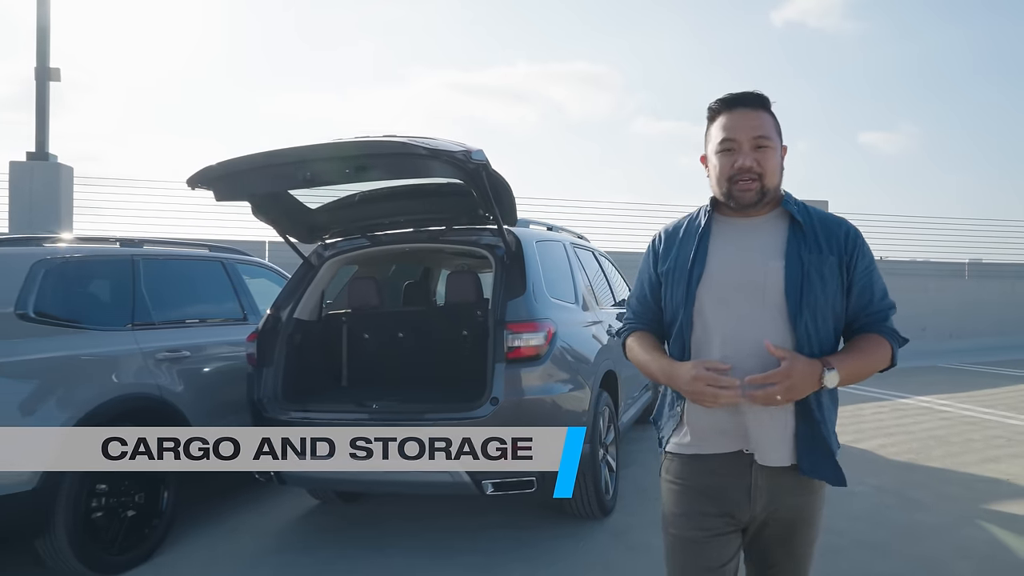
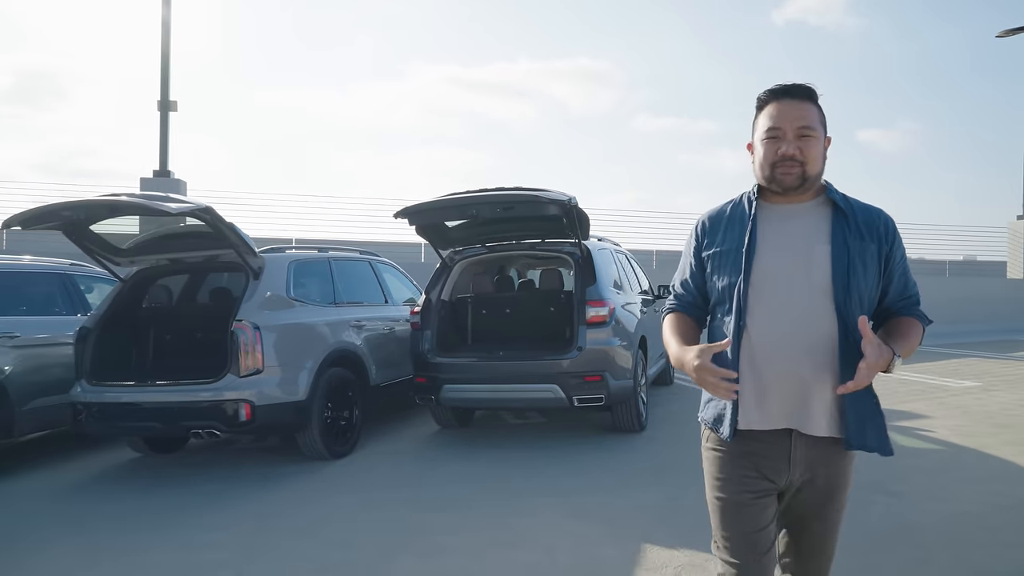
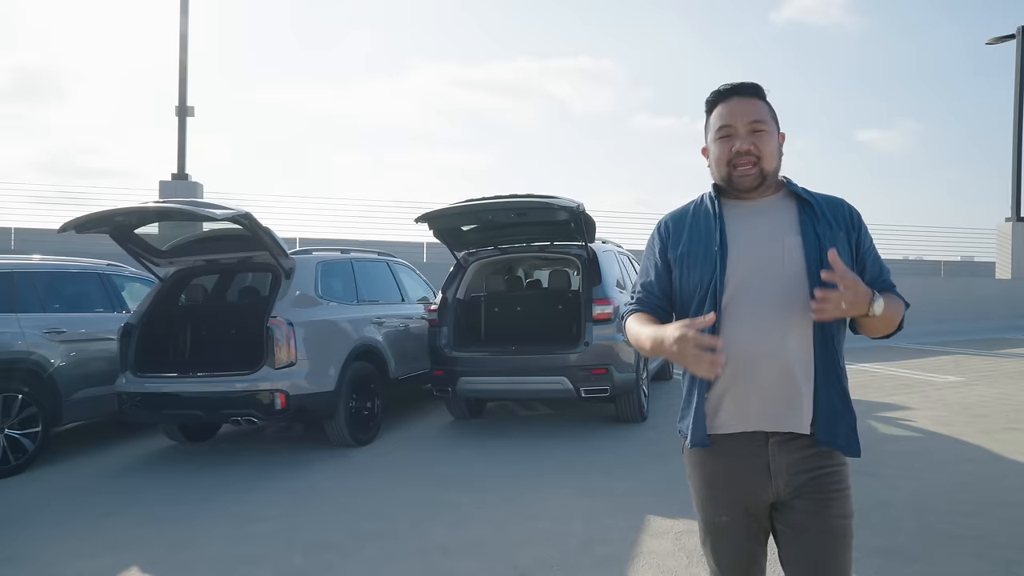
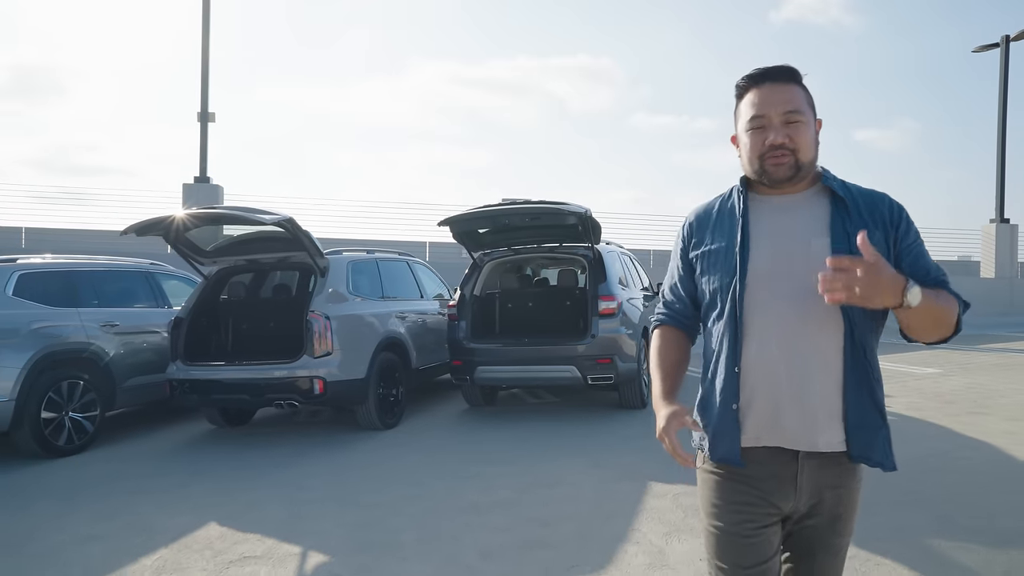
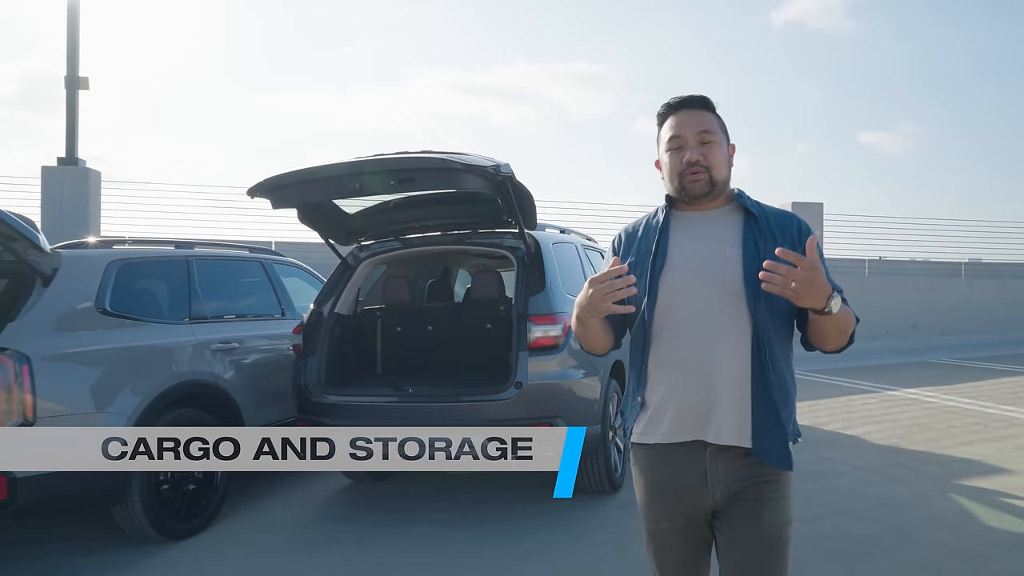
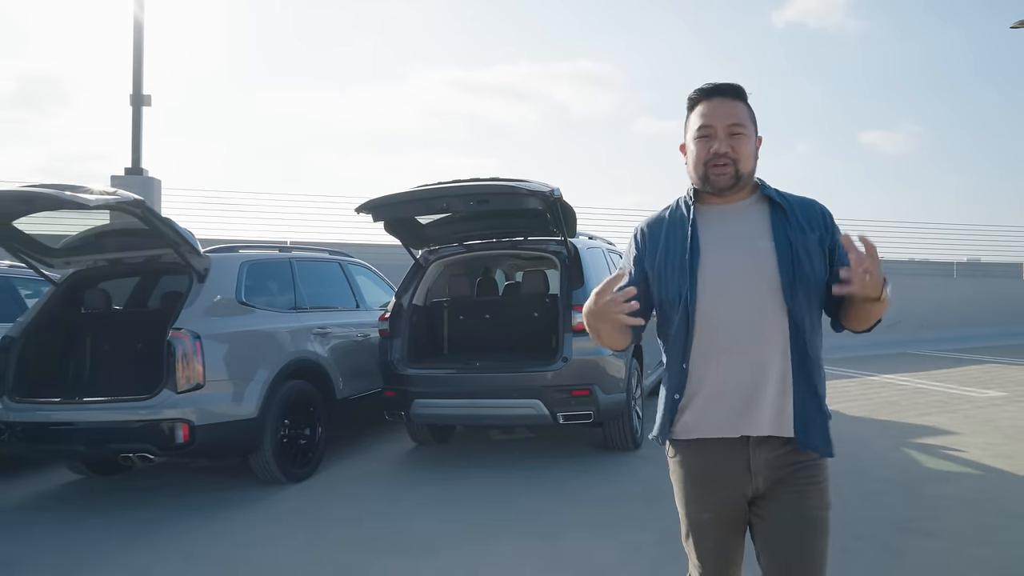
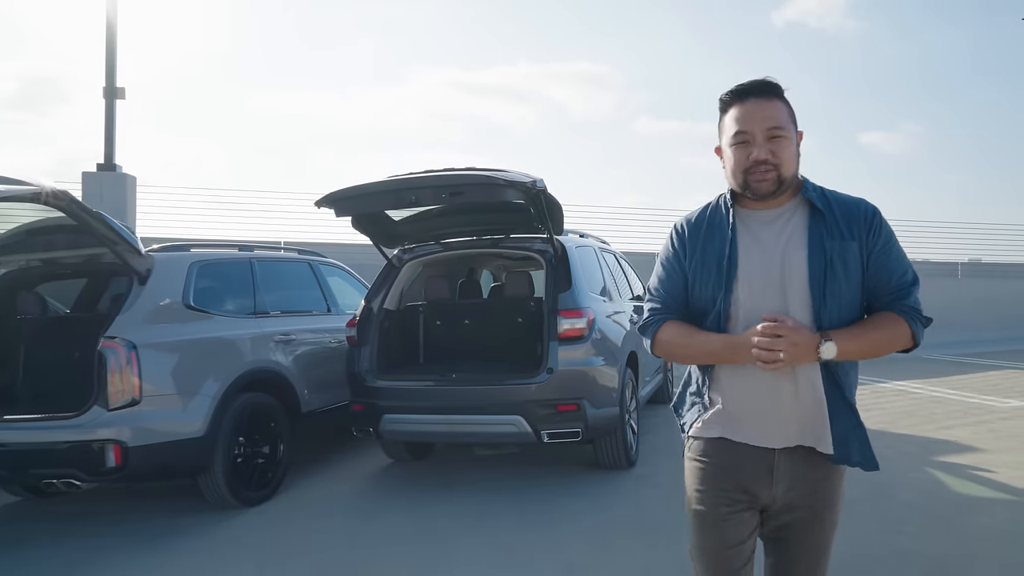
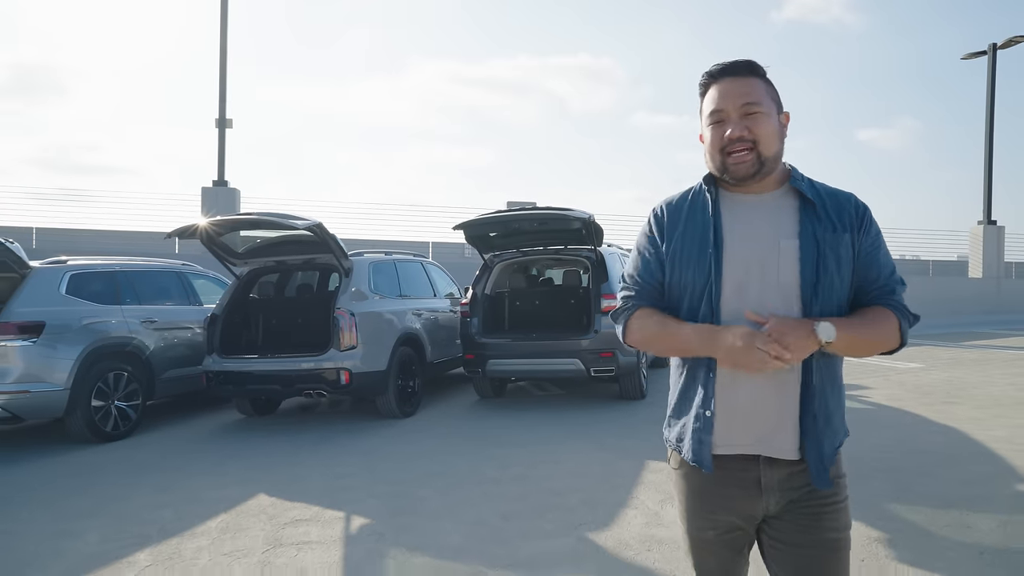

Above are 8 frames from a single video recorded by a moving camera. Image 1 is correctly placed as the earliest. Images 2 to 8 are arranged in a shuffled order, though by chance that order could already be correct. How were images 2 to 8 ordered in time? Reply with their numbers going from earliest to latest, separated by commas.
5, 7, 6, 2, 3, 4, 8
